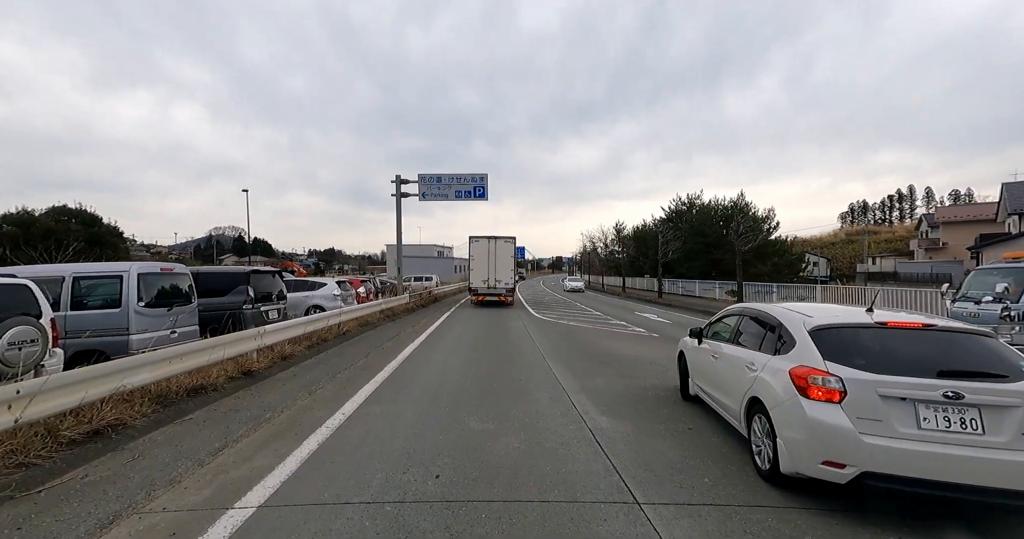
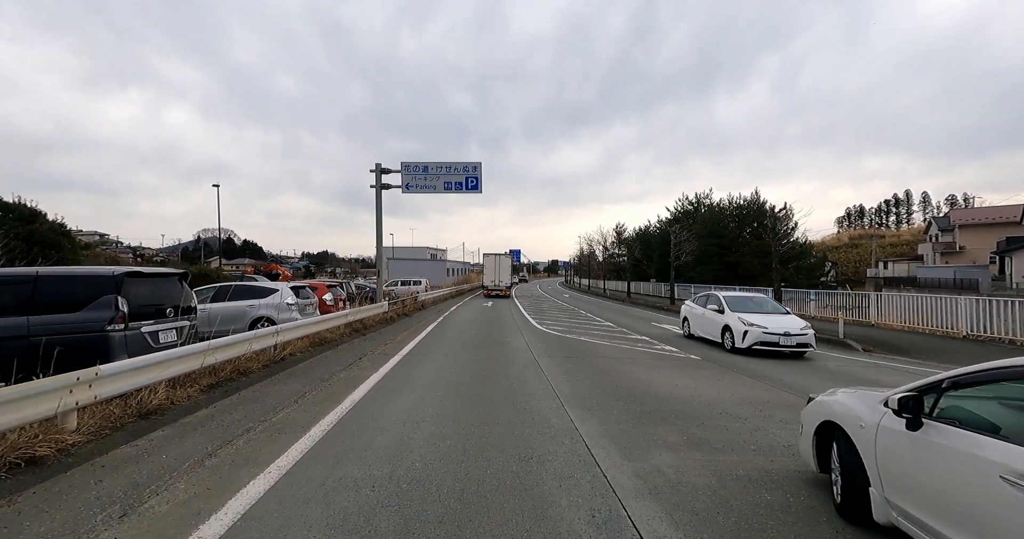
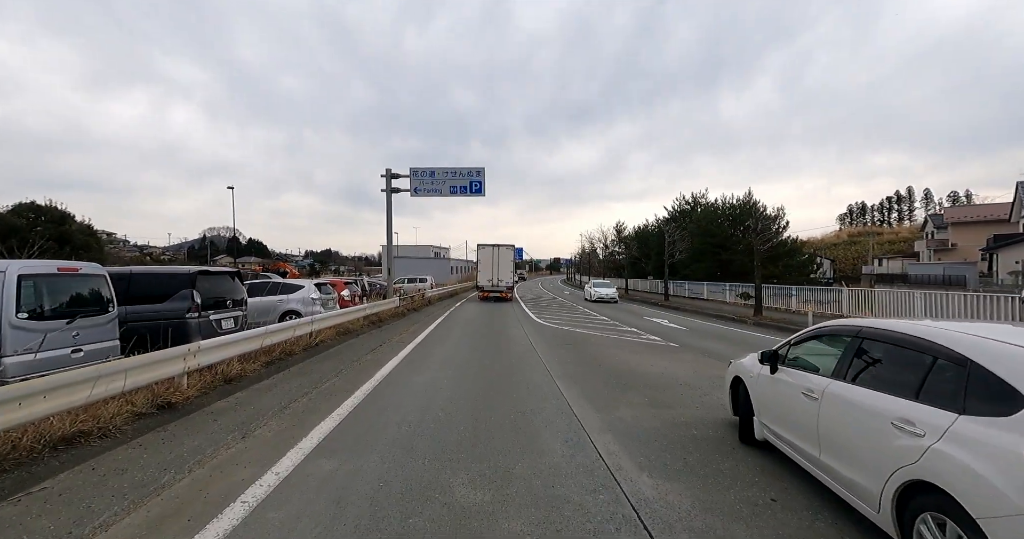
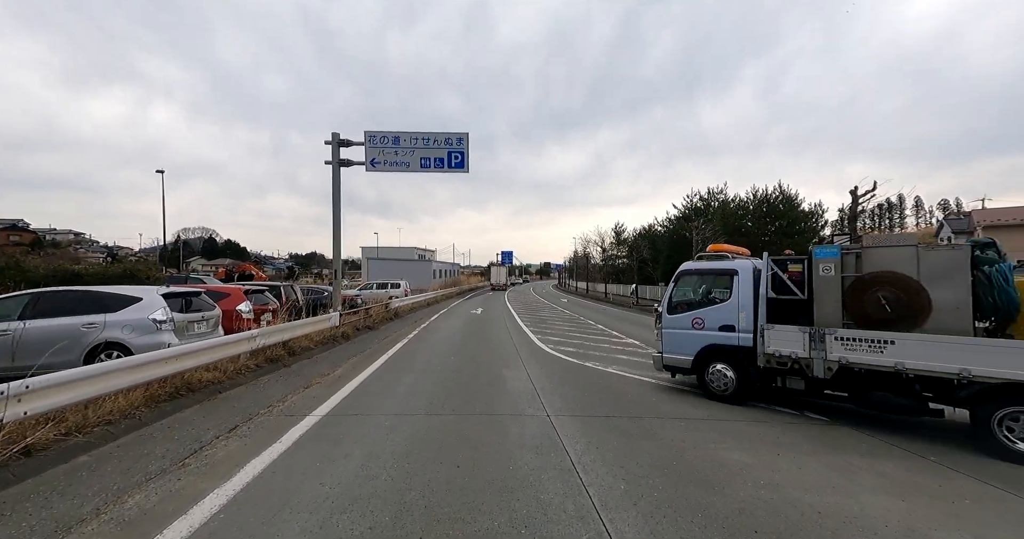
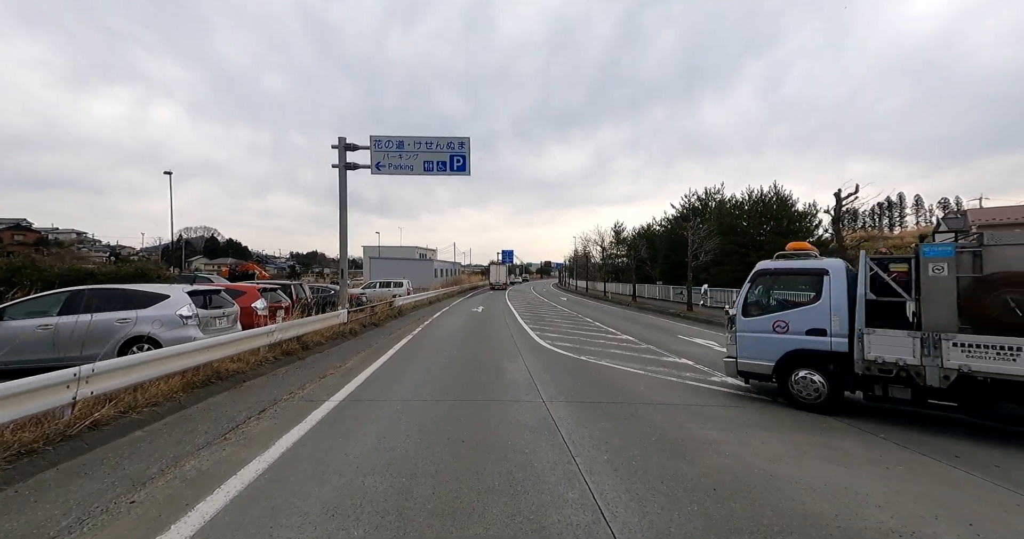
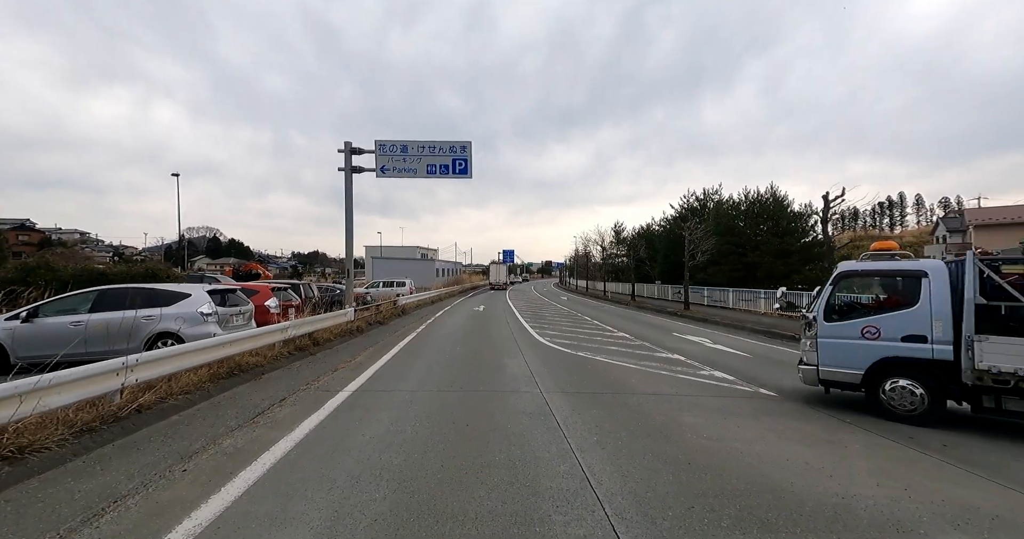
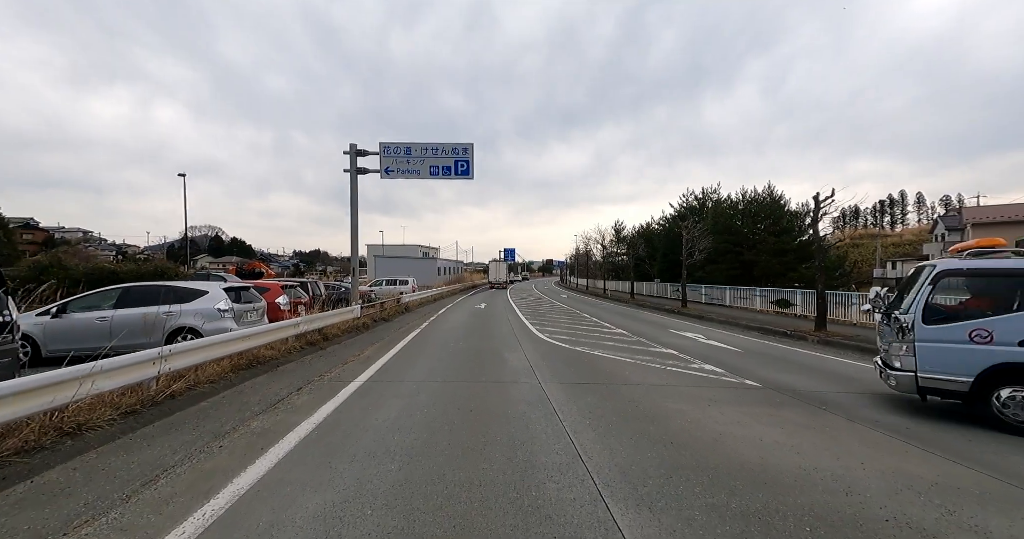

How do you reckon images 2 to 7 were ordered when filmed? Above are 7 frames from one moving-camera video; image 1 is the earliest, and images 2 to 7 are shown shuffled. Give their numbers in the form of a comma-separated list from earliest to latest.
3, 2, 7, 6, 5, 4
